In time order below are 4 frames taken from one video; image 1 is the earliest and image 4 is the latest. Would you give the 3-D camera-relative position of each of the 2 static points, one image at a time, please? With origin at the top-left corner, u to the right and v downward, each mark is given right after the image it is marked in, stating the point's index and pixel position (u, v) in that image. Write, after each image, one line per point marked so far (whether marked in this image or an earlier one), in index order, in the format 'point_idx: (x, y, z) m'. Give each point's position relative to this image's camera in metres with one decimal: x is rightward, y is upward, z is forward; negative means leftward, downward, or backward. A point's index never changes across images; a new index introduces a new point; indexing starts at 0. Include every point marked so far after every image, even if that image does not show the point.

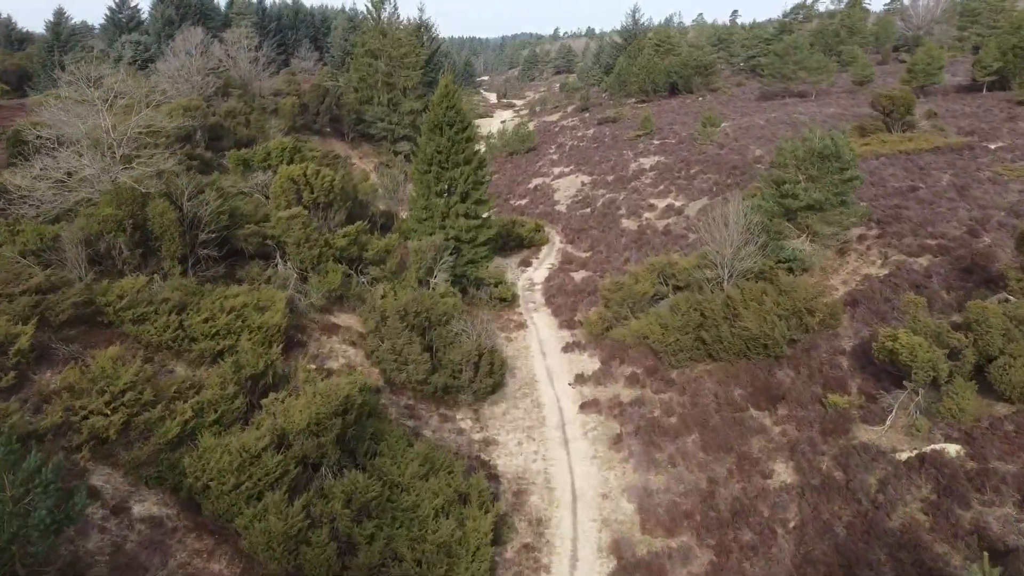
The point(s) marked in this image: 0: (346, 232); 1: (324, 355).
0: (-5.4, +1.8, +18.4) m
1: (-5.1, -1.8, +15.3) m
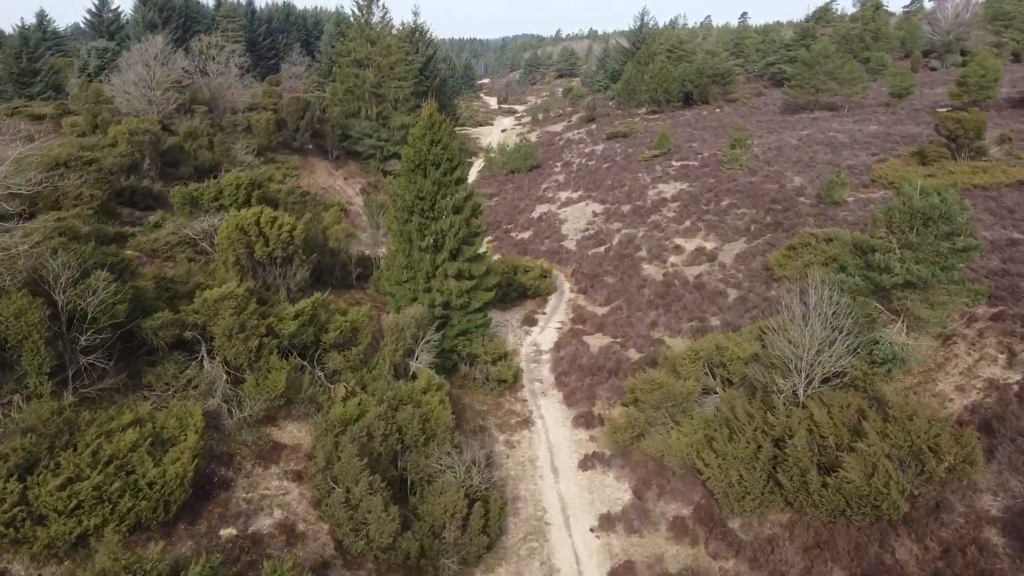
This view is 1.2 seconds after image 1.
0: (-5.4, -0.6, +14.1) m
1: (-5.1, -4.3, +11.0) m
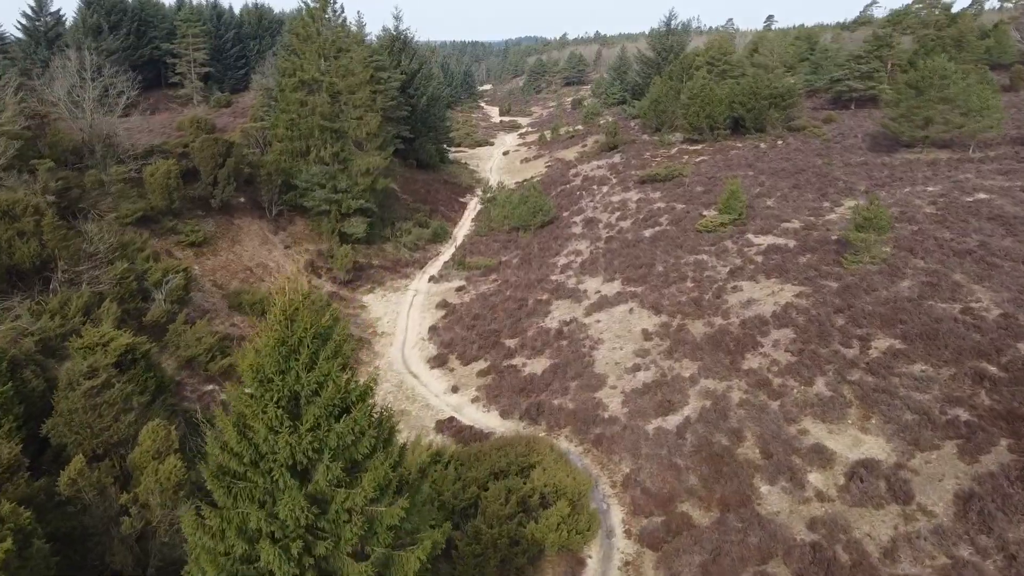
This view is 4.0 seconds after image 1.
0: (-5.3, -6.1, +3.2) m
1: (-5.0, -9.8, +0.1) m
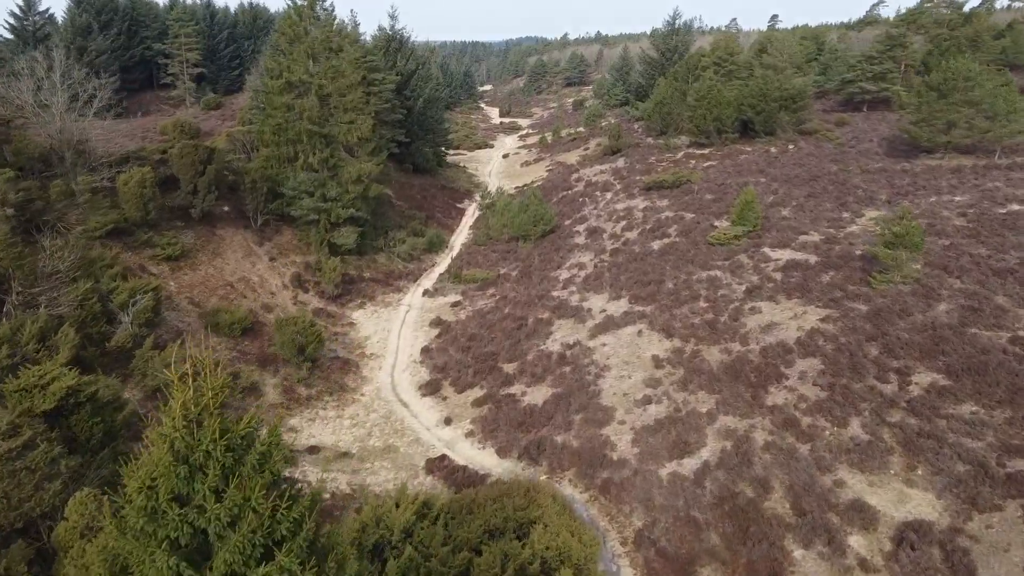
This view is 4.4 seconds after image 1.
0: (-5.4, -6.8, +1.6) m
1: (-5.1, -10.5, -1.5) m
